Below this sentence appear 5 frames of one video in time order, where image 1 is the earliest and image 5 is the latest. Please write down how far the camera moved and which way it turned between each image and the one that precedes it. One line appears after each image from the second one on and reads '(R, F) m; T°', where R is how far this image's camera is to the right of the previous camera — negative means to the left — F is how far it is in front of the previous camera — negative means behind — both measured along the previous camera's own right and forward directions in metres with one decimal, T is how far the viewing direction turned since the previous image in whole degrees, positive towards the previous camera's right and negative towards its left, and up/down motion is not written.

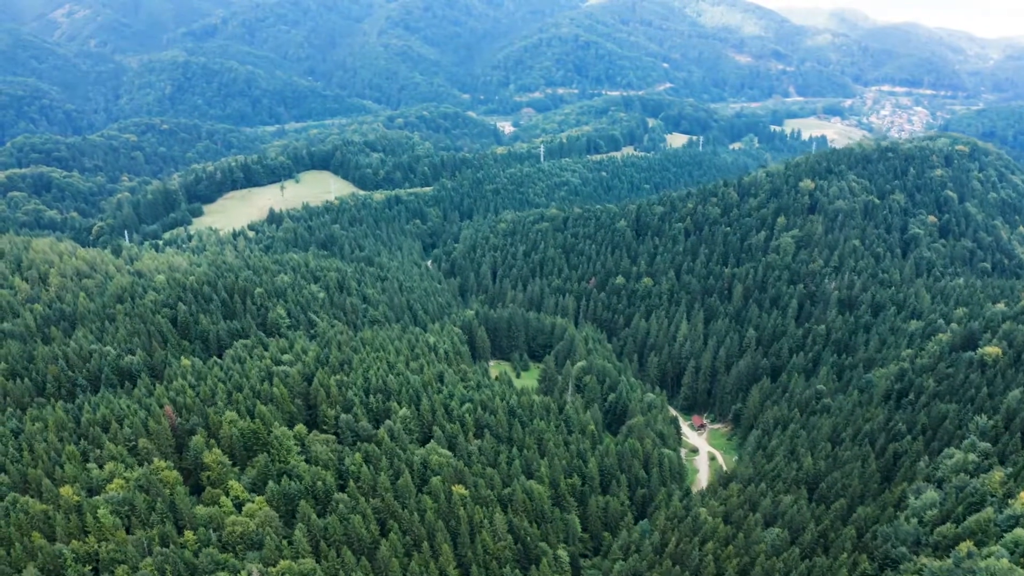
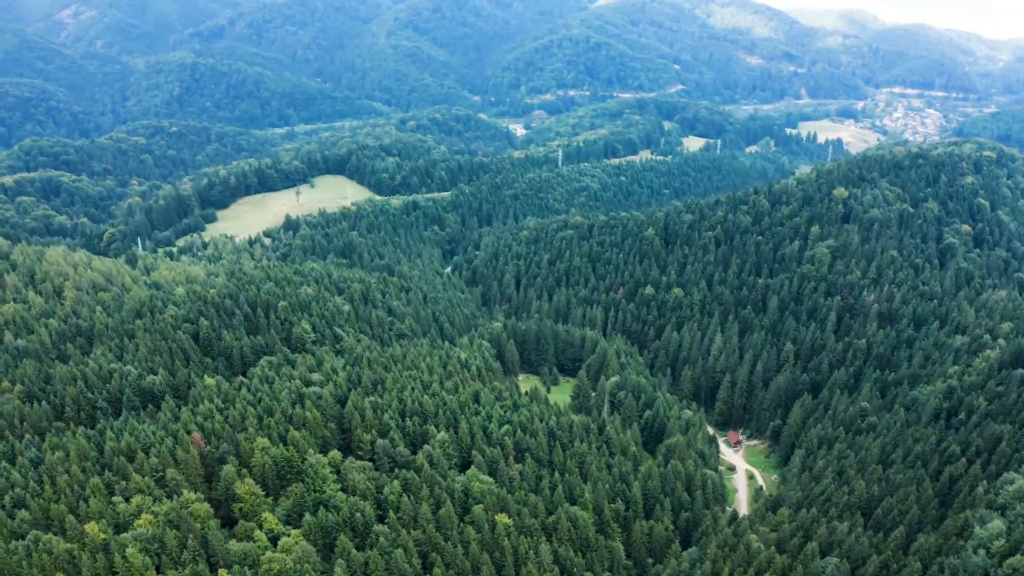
(-5.6, +4.9) m; 0°
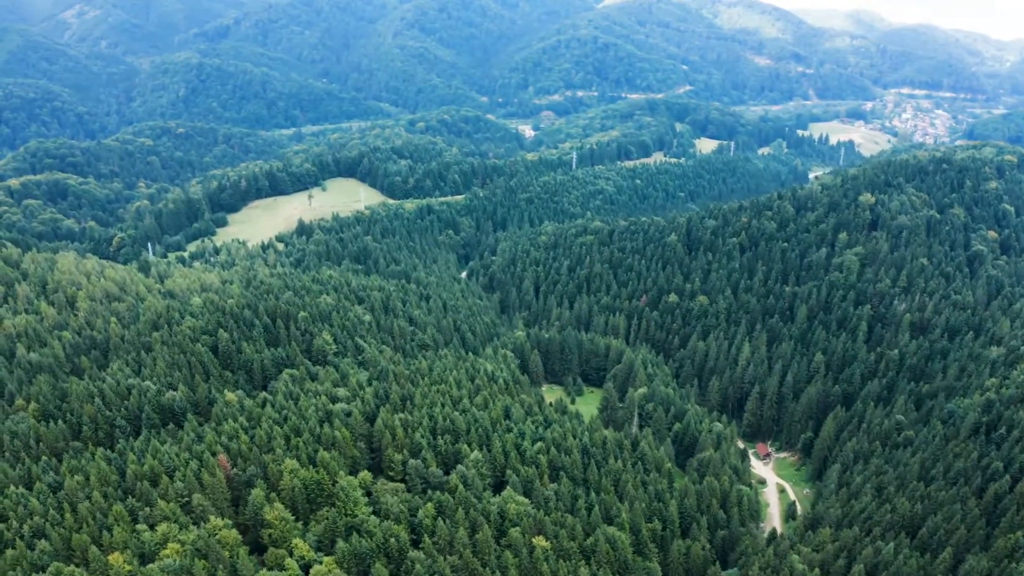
(-4.4, +3.6) m; 0°
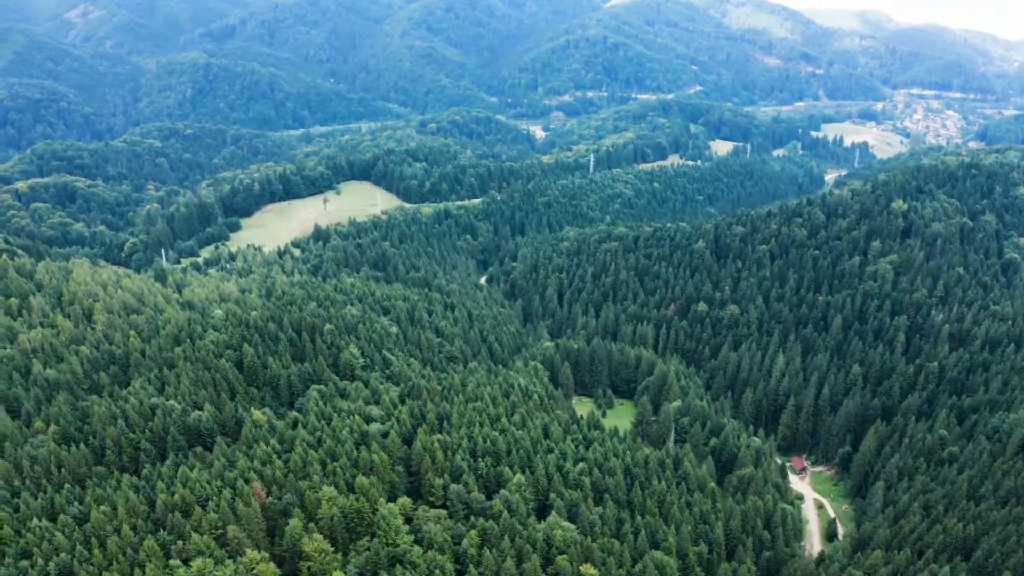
(-5.1, +4.2) m; 0°
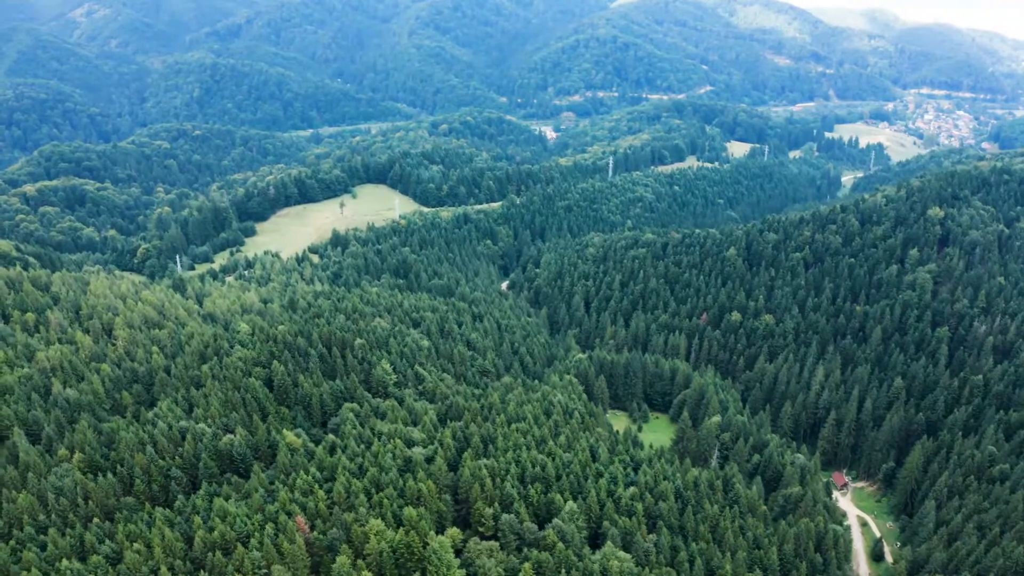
(-5.7, +4.5) m; 0°
